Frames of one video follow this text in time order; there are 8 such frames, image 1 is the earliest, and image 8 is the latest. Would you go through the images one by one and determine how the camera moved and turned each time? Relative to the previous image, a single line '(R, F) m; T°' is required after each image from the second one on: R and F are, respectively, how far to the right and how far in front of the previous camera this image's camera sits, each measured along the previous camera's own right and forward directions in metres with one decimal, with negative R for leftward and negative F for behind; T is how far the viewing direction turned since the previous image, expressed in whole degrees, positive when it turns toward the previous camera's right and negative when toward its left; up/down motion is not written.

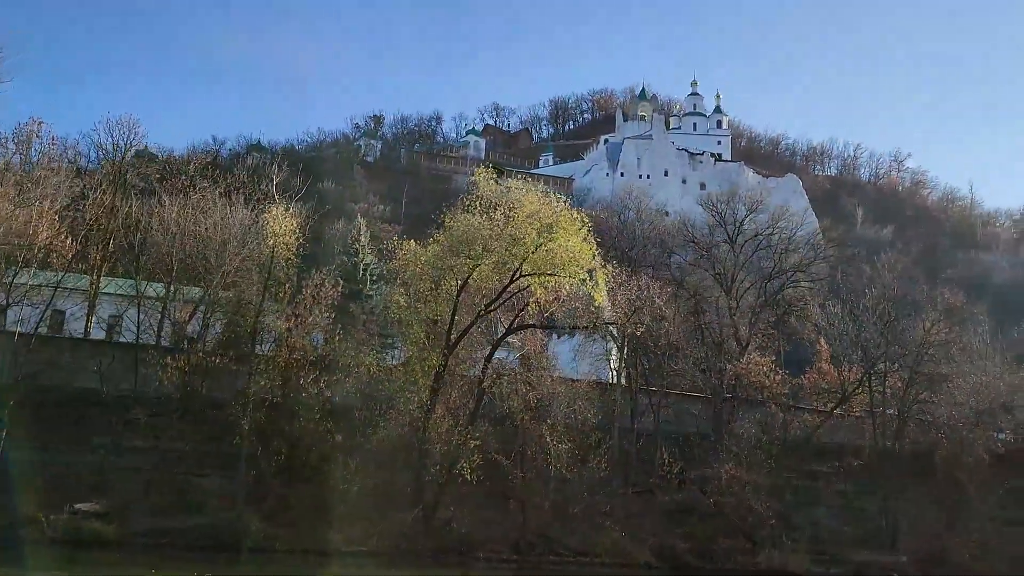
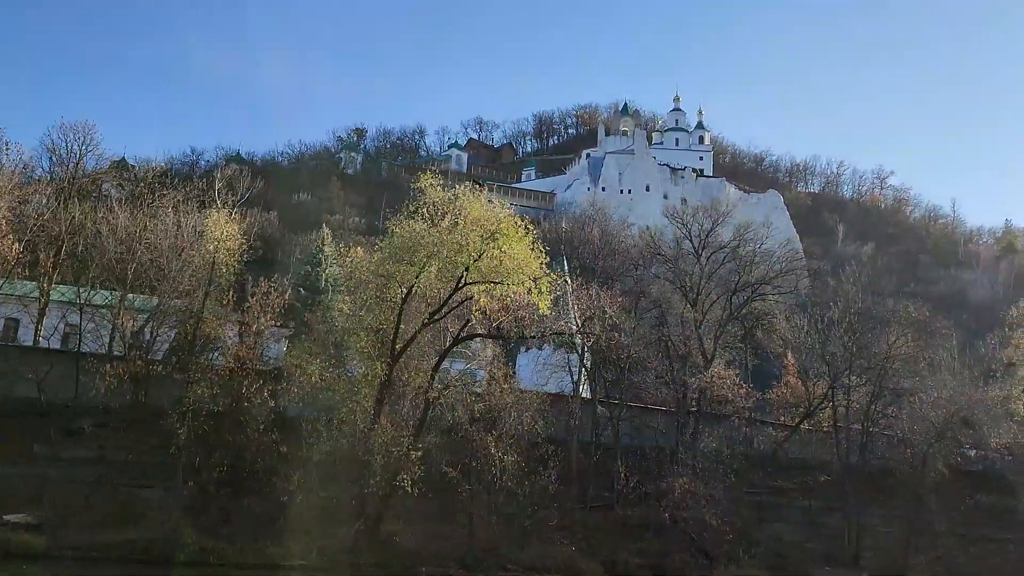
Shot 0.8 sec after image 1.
(+0.8, +0.3) m; +1°
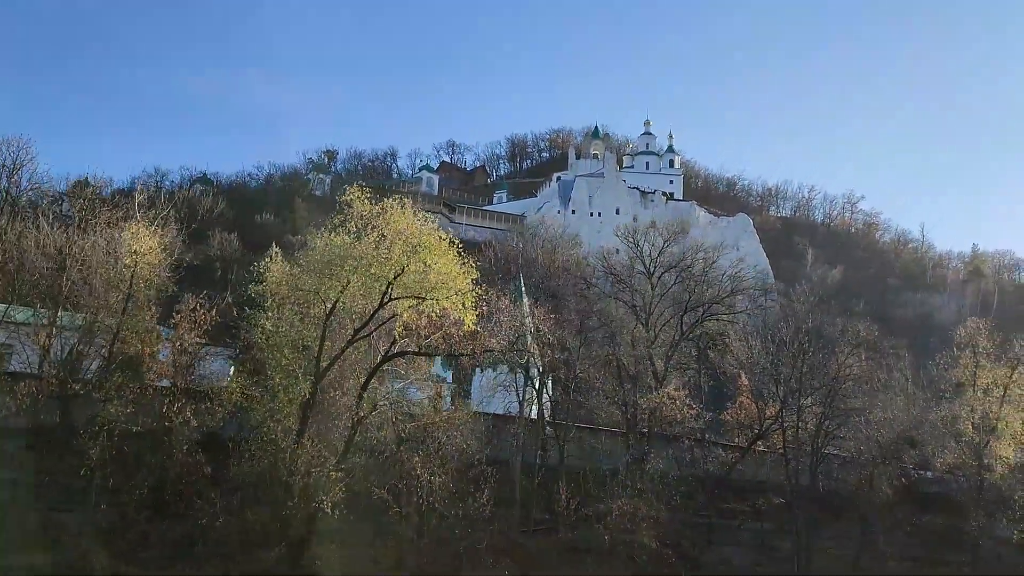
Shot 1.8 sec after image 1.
(+0.9, +0.3) m; +1°
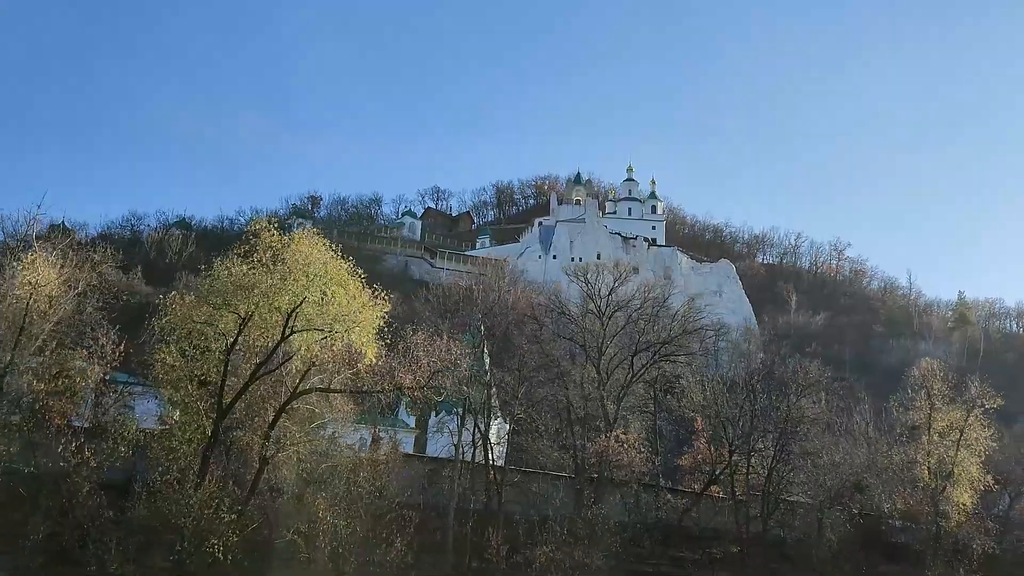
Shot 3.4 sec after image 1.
(+1.4, +0.5) m; 0°
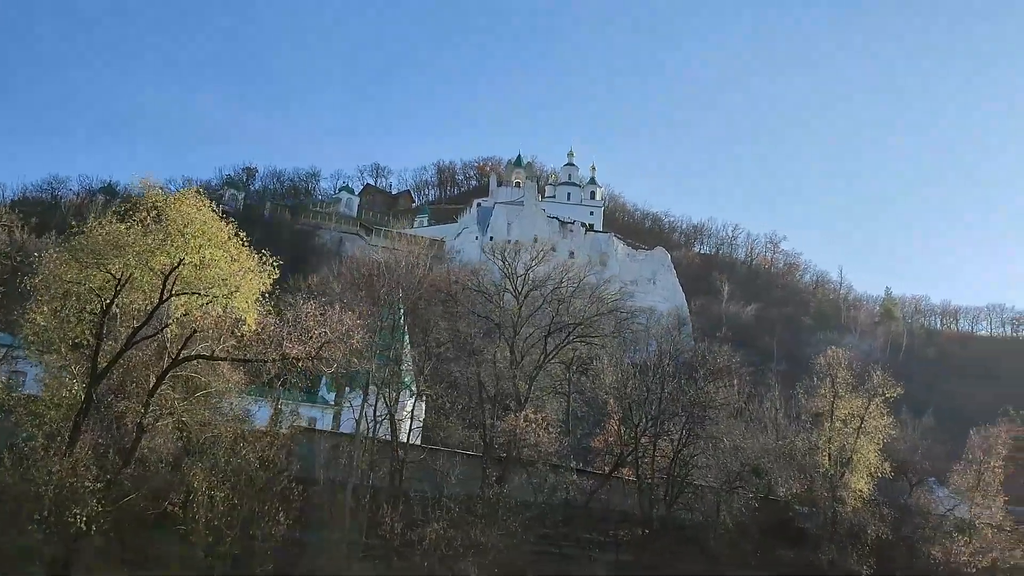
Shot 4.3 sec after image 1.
(+0.9, +0.3) m; +4°
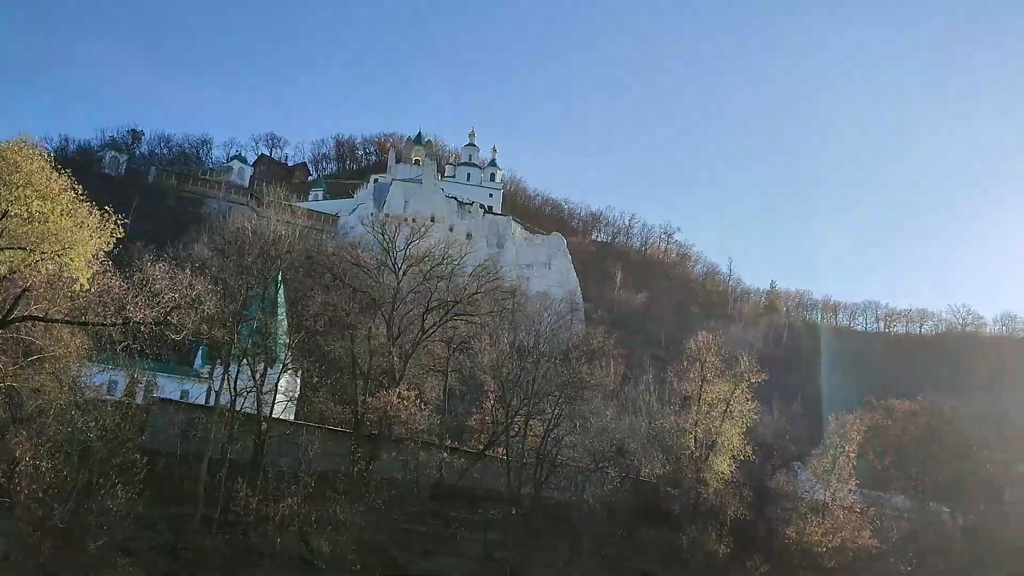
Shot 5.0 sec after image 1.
(+0.7, +0.3) m; +6°
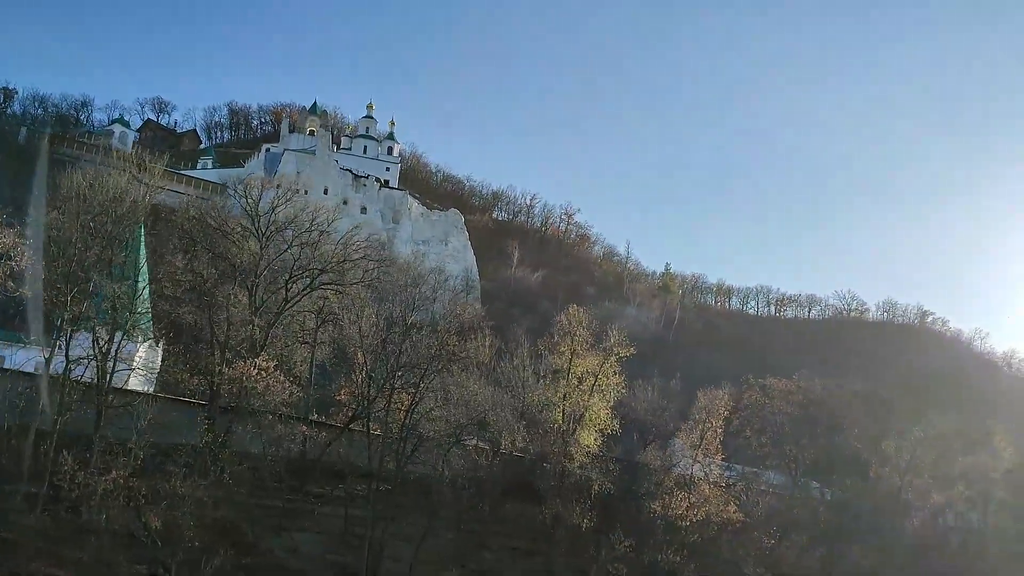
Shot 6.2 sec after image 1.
(+1.0, +0.5) m; +6°
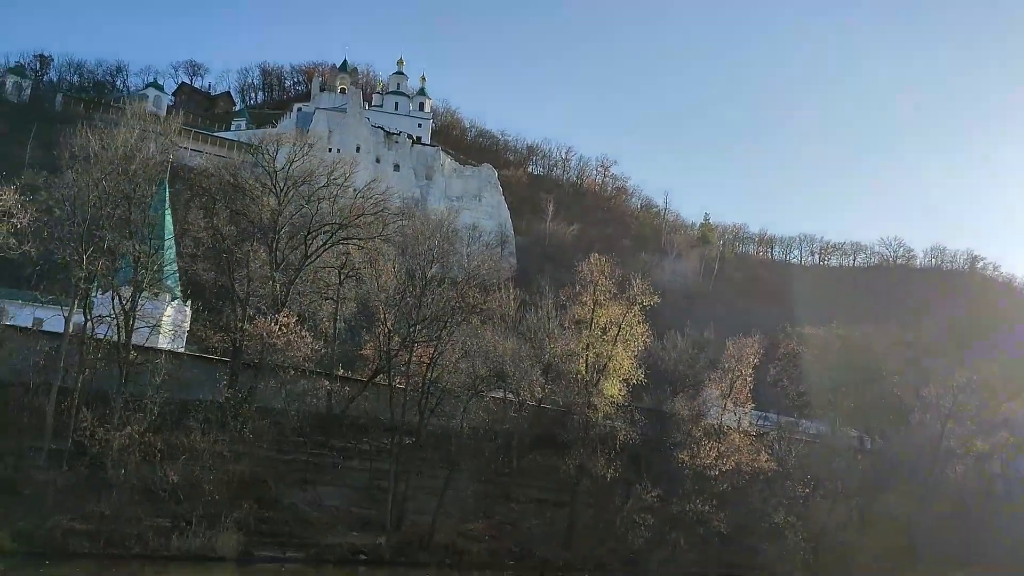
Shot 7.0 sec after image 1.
(+0.6, +0.4) m; -3°
